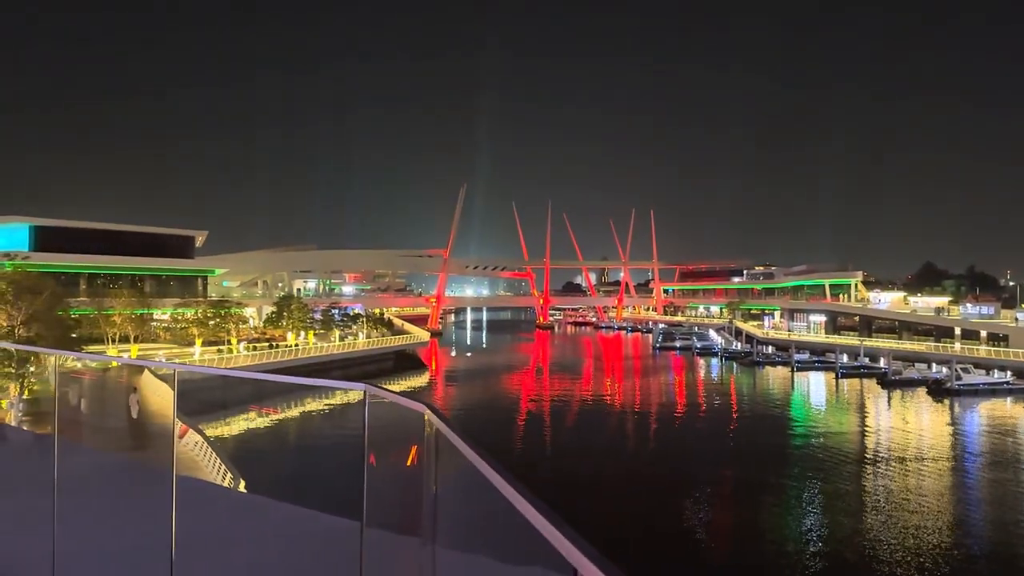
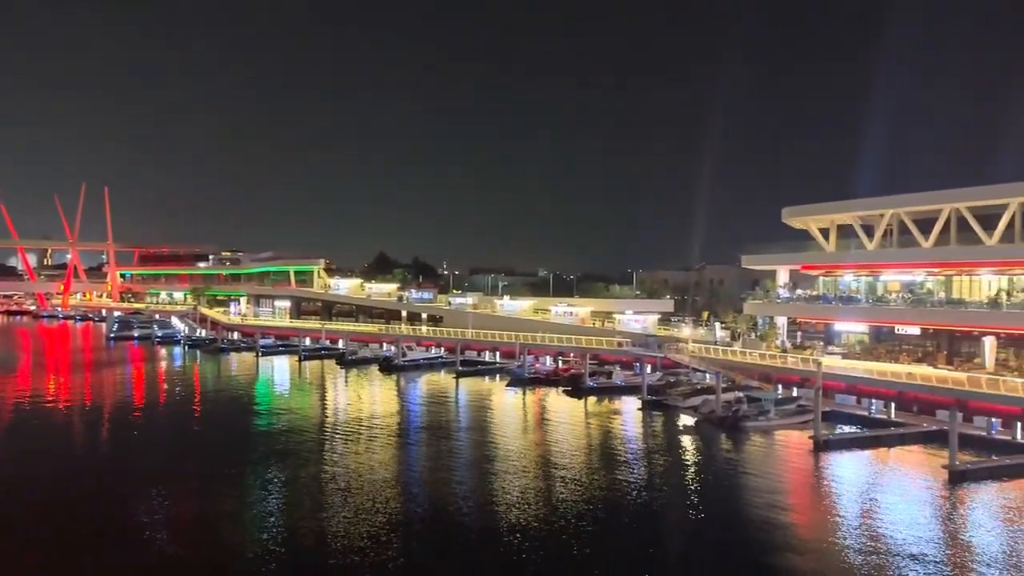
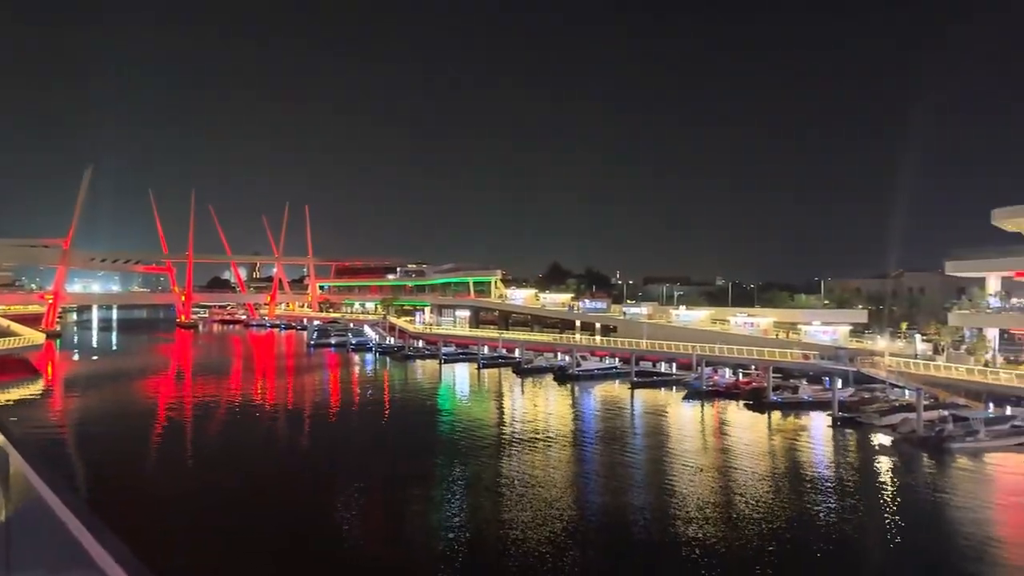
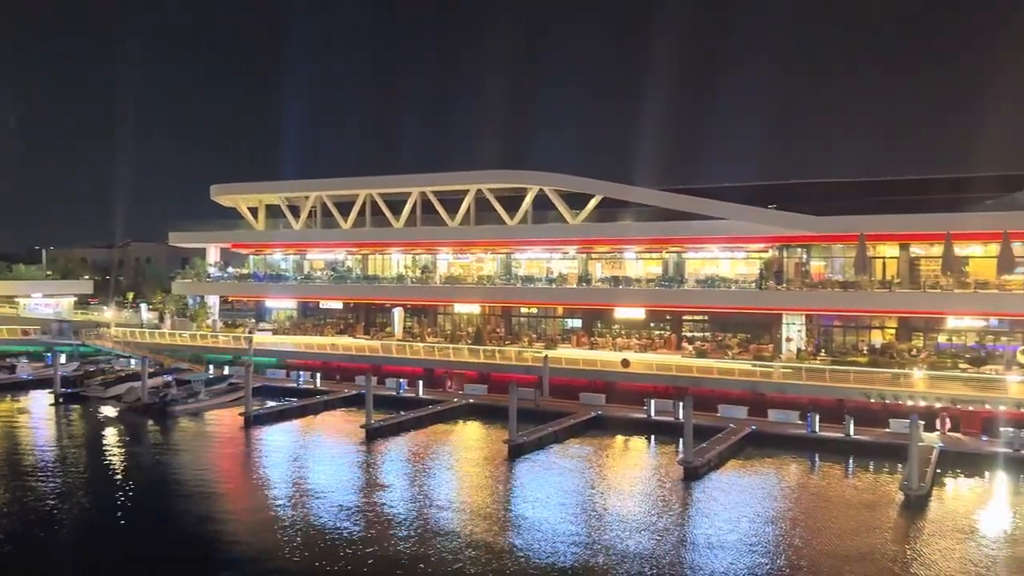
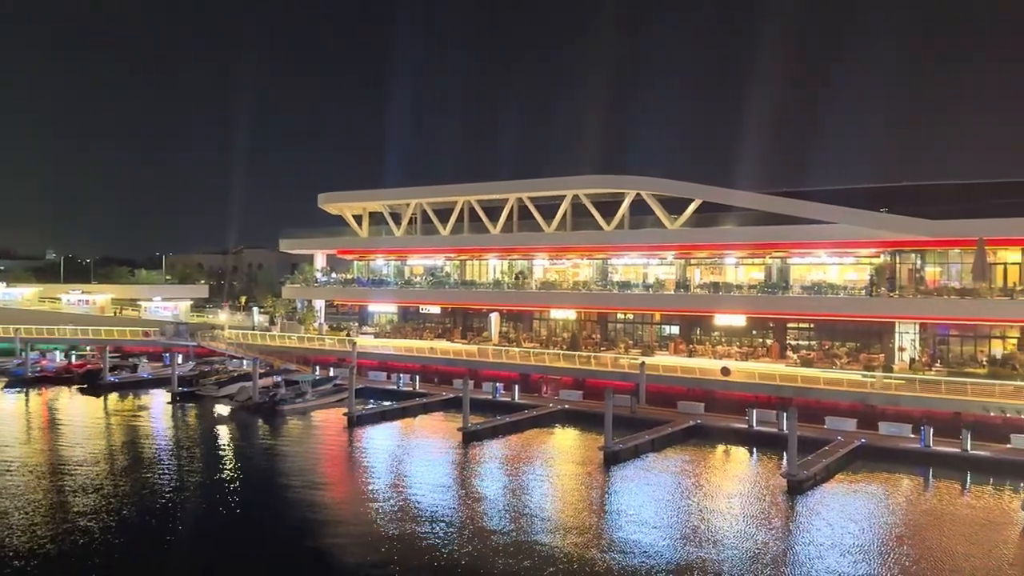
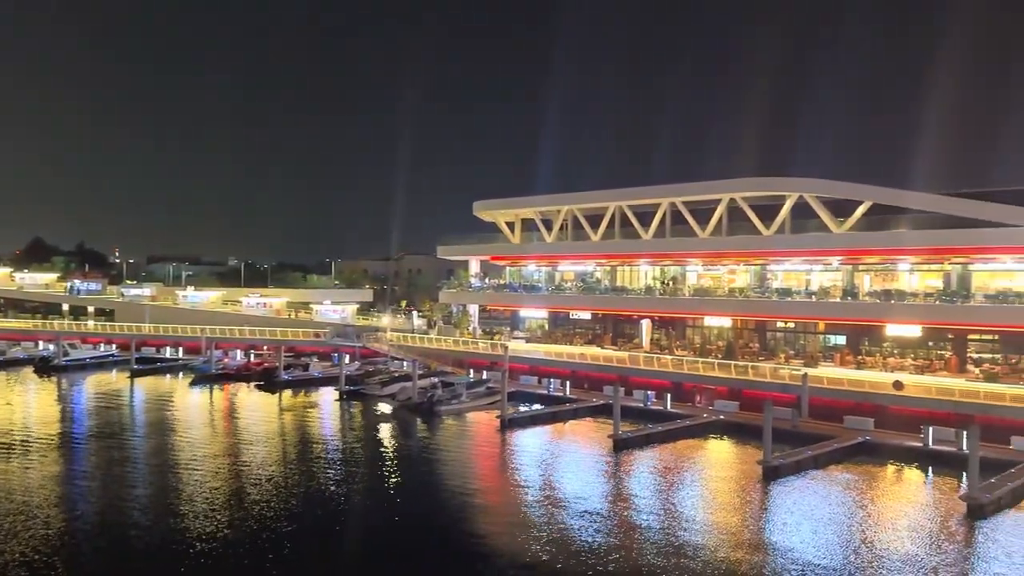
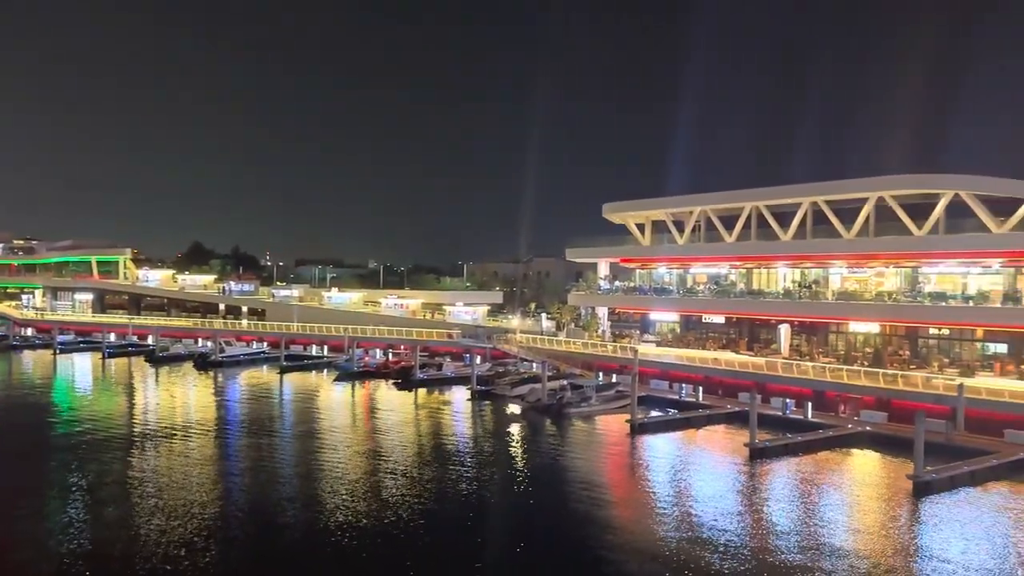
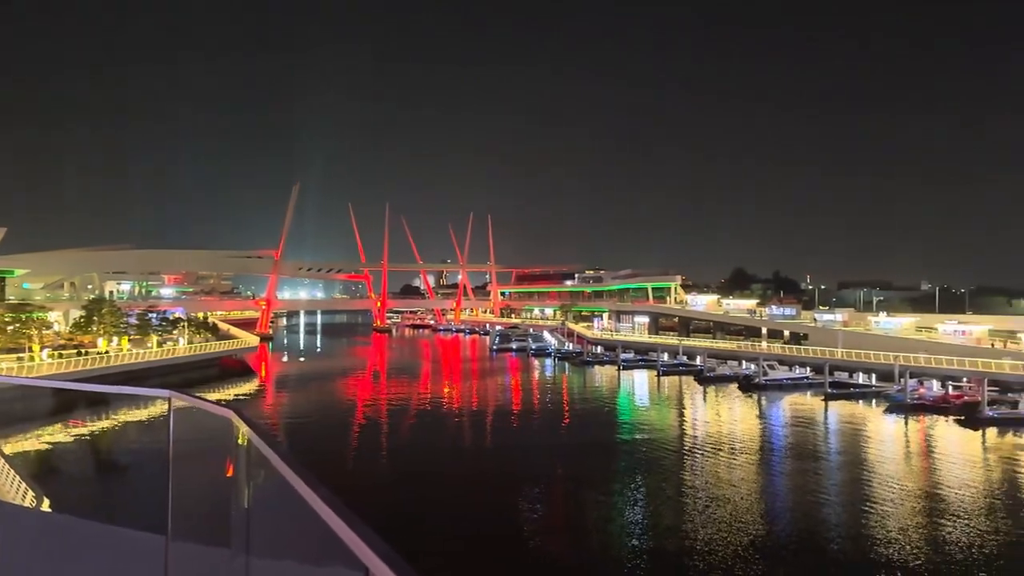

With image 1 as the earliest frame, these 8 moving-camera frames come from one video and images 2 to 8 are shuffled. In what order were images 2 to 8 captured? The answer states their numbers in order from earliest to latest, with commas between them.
8, 3, 2, 7, 6, 5, 4
